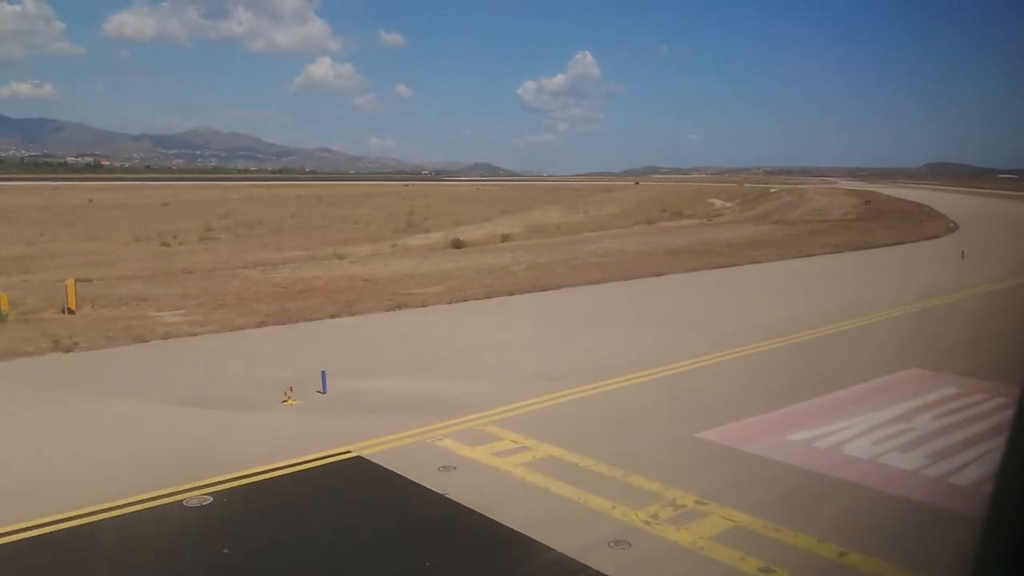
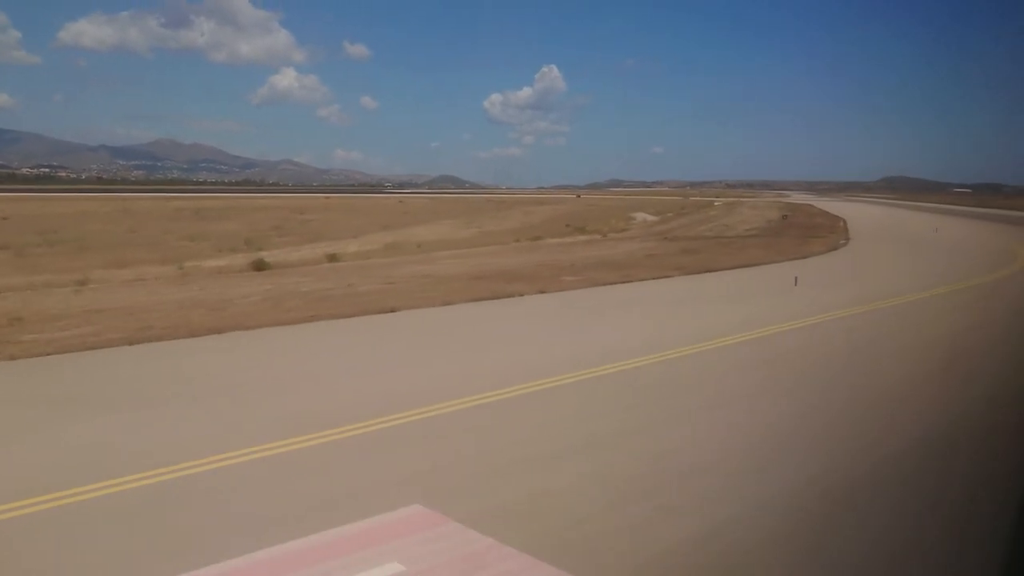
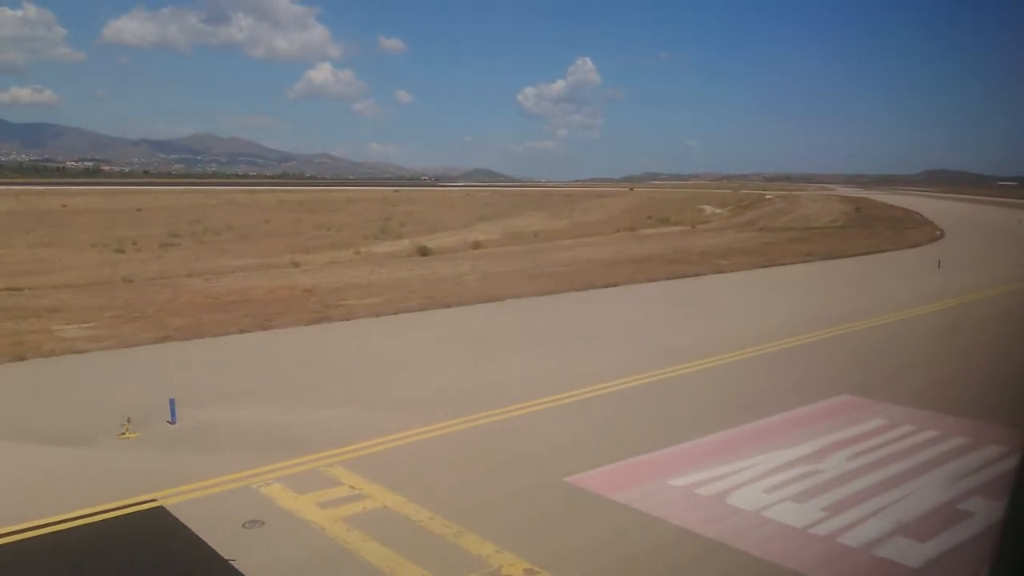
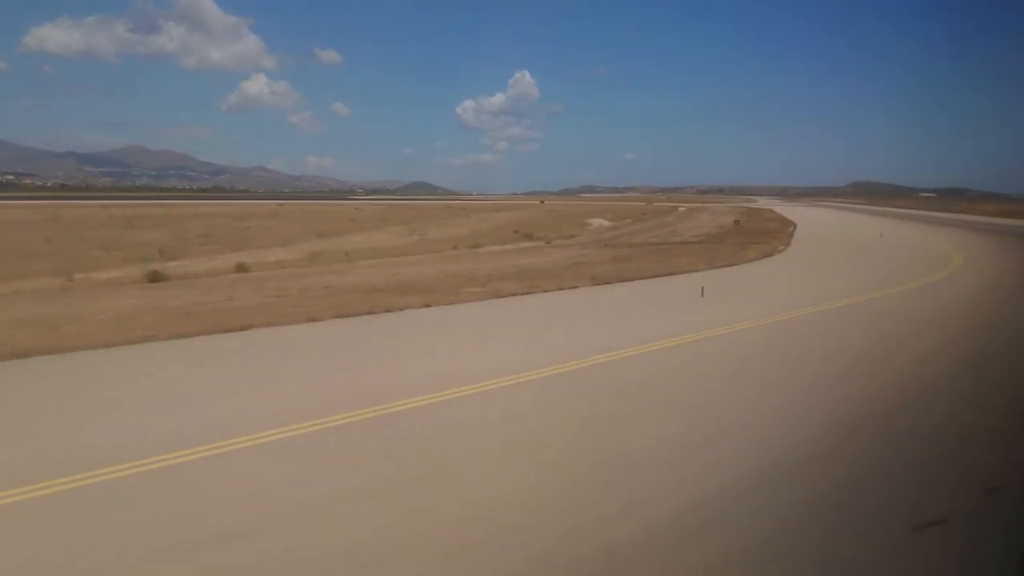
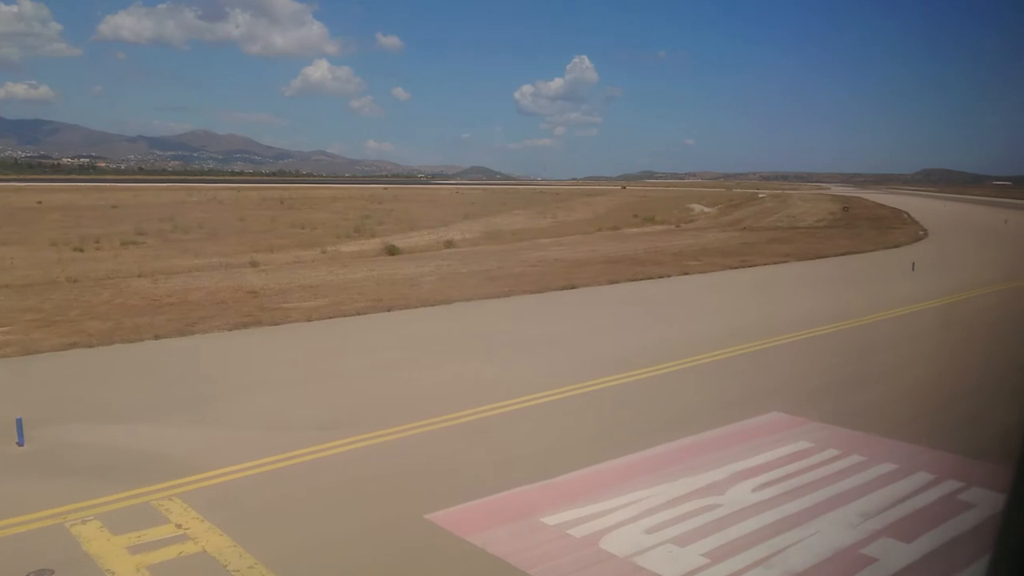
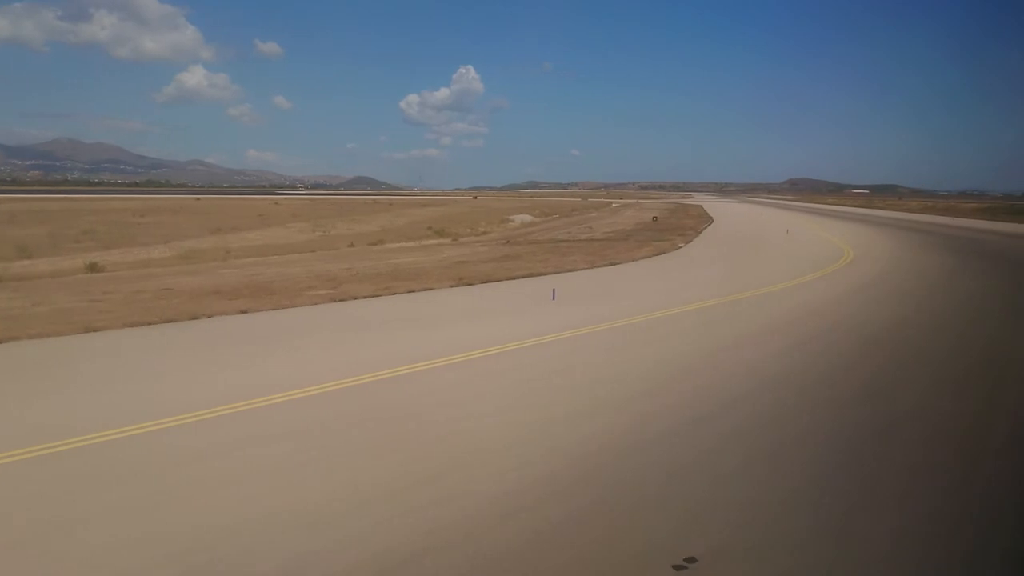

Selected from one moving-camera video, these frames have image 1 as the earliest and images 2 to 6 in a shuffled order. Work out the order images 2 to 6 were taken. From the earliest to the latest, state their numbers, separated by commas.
3, 5, 2, 4, 6
